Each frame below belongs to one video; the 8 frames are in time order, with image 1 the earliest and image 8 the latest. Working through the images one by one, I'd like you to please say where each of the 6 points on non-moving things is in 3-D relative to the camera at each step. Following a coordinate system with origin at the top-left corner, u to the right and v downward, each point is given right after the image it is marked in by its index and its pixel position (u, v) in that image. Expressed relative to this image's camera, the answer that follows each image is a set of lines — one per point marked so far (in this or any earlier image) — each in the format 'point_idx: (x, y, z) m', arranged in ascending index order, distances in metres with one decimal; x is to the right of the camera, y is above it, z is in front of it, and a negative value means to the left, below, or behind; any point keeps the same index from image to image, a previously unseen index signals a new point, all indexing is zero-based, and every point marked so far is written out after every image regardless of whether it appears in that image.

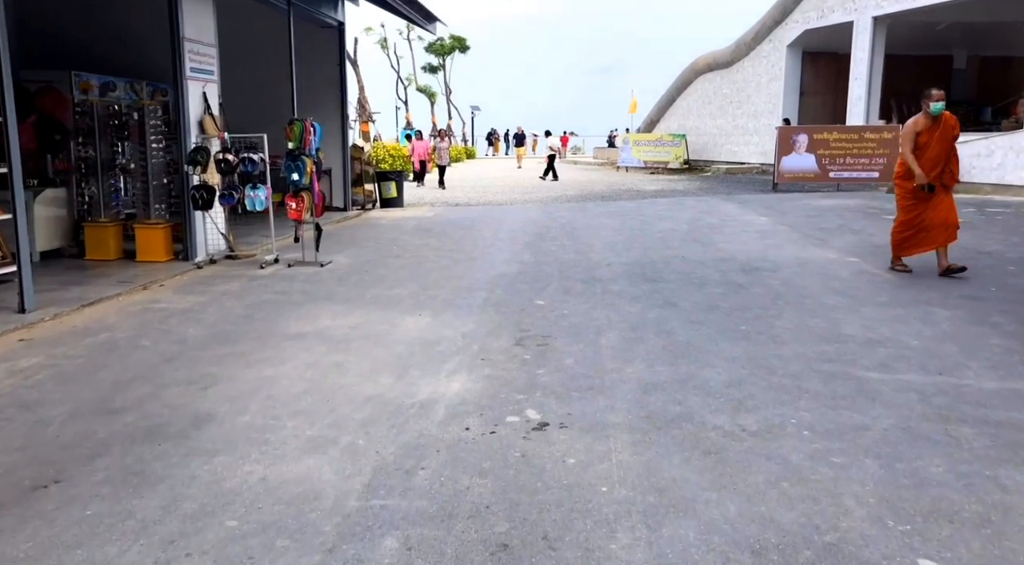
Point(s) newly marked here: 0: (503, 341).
0: (-0.1, -0.4, +5.6) m
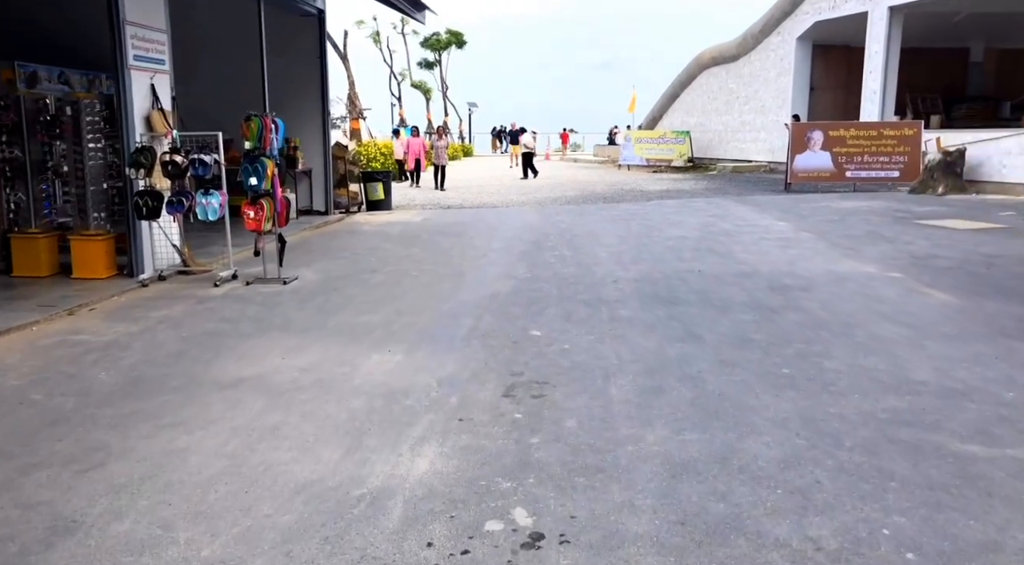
0: (-0.1, -0.6, +4.5) m
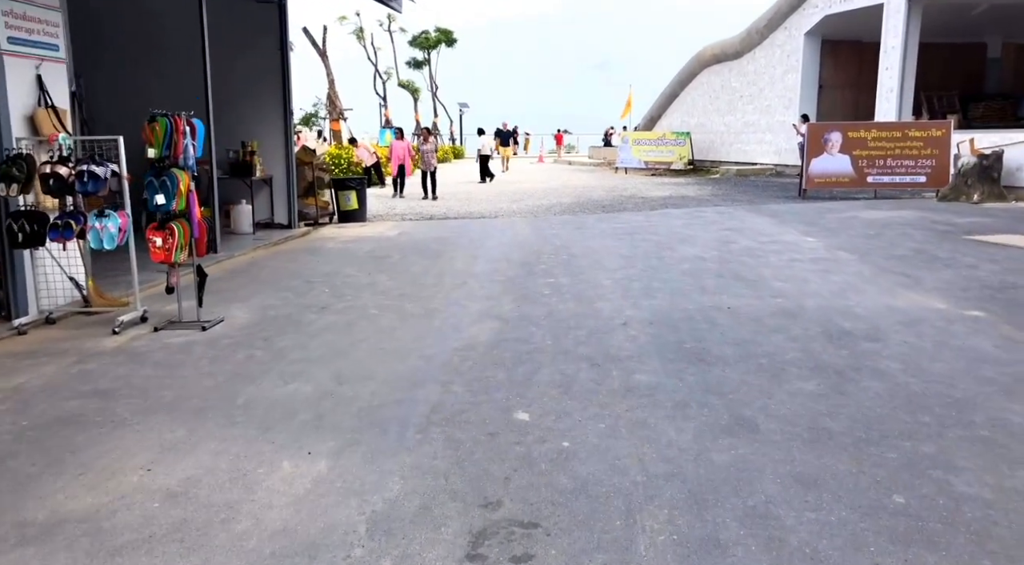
0: (-0.2, -0.9, +2.9) m
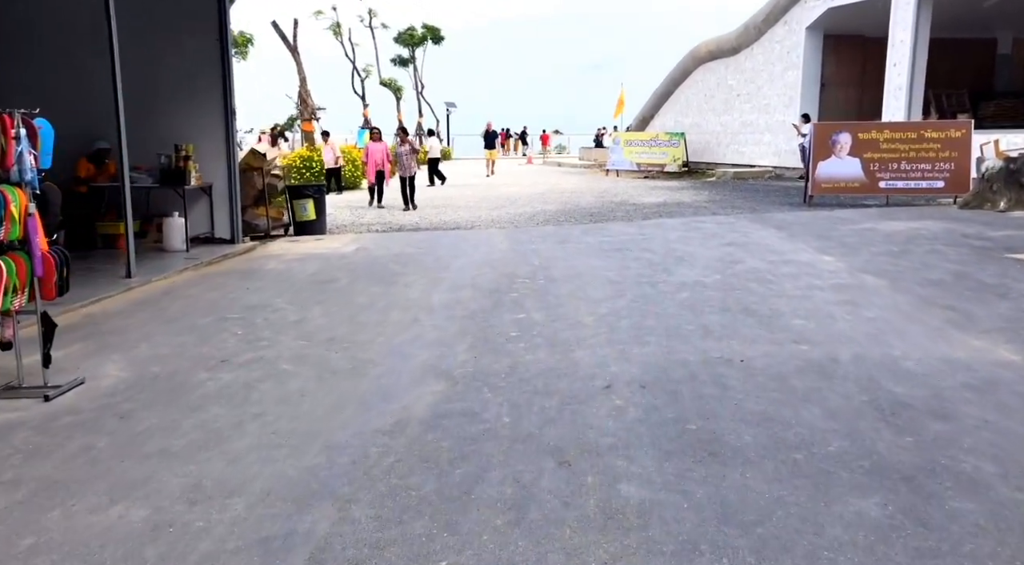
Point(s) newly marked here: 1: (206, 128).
0: (-0.5, -1.2, +1.4) m
1: (-4.1, +2.1, +10.8) m
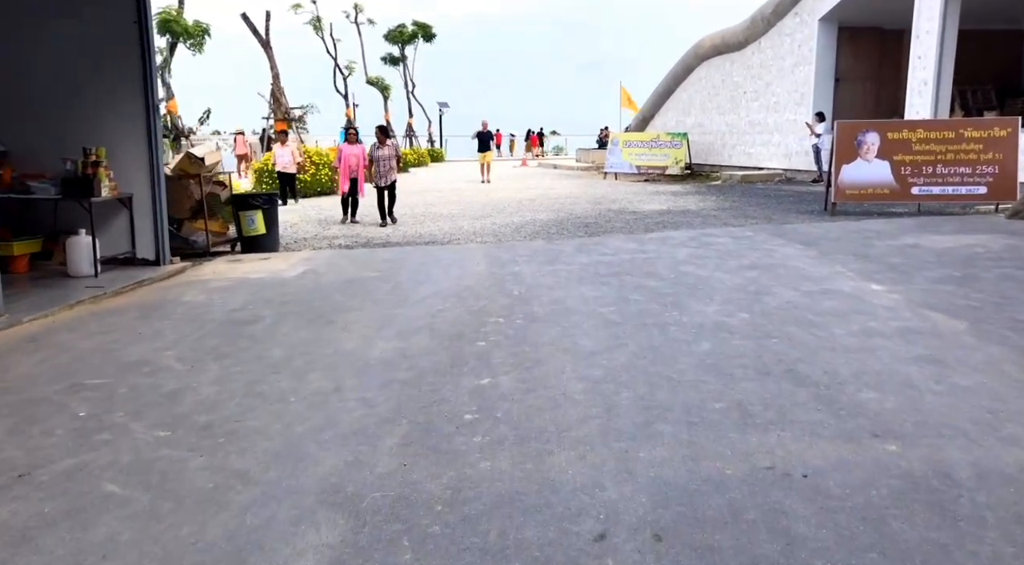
0: (-0.7, -1.5, -0.4) m
1: (-4.4, +1.7, +9.0) m
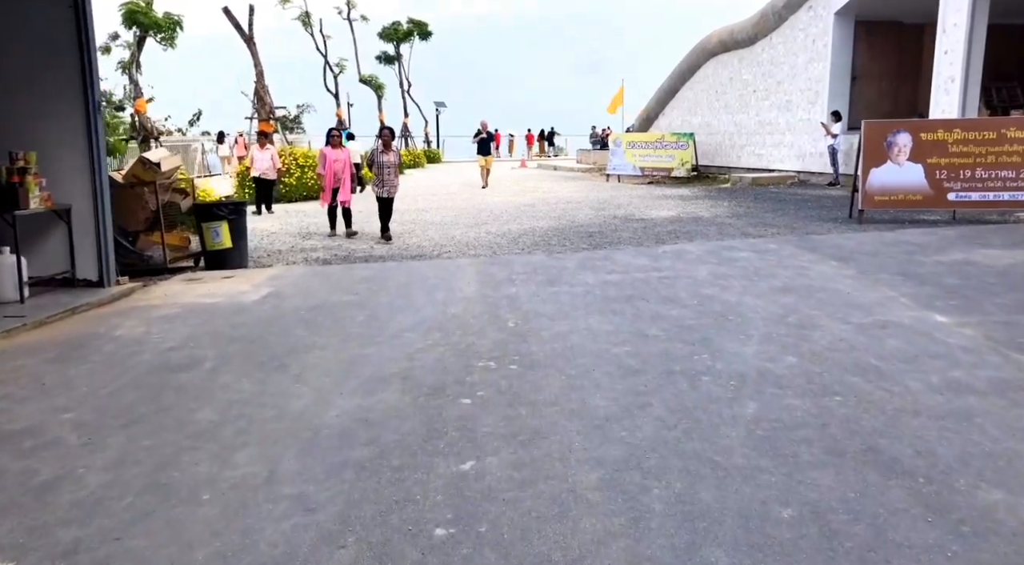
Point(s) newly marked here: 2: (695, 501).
0: (-0.8, -1.8, -1.5) m
1: (-4.4, +1.5, +7.9) m
2: (+0.7, -0.9, +3.2) m
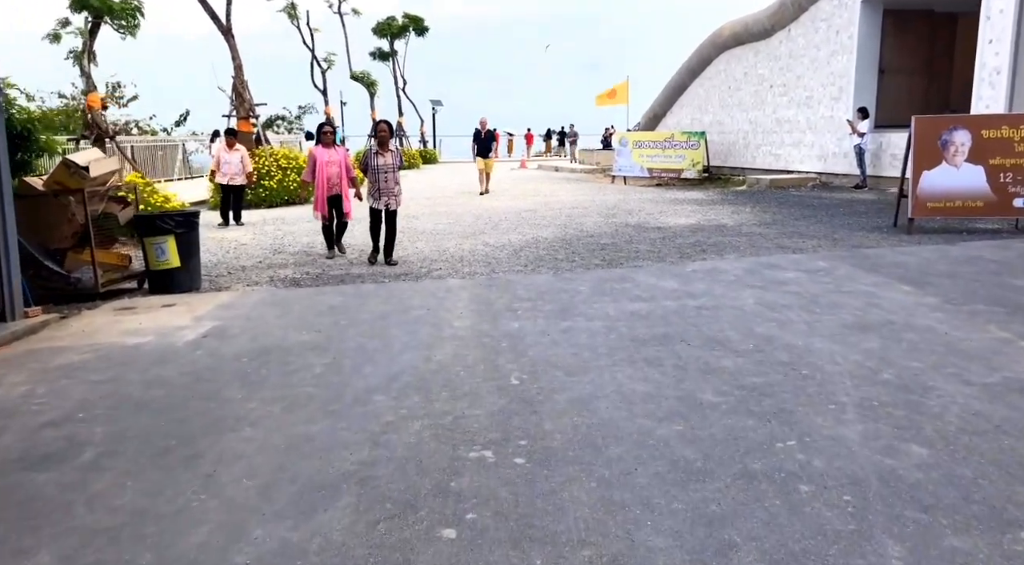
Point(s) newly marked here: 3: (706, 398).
0: (-0.7, -2.0, -3.1) m
1: (-4.4, +1.2, +6.3) m
2: (+0.8, -1.1, +1.6) m
3: (+1.1, -0.6, +4.4) m
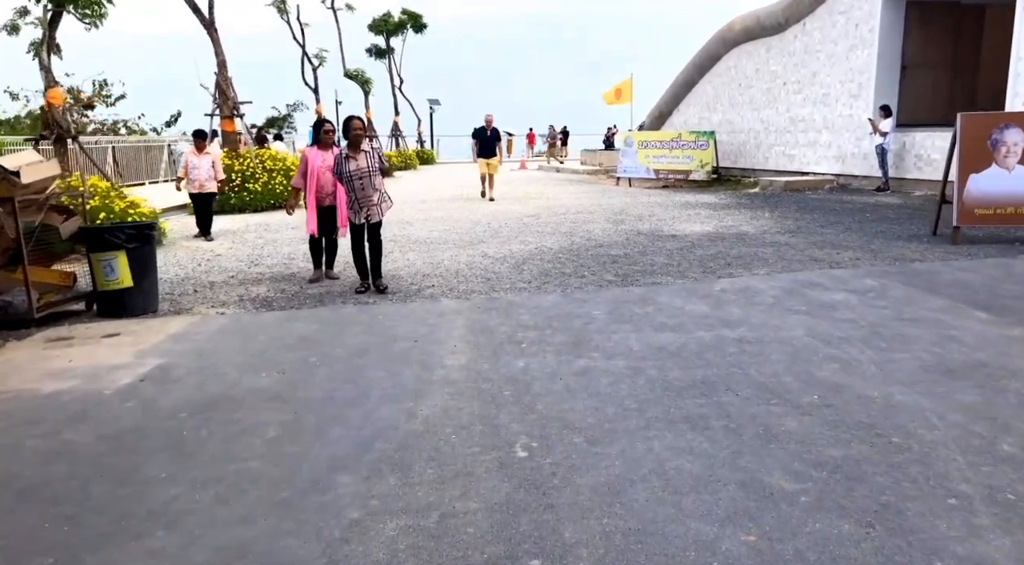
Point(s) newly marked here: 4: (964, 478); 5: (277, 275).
0: (-0.7, -2.2, -4.2) m
1: (-4.4, +1.0, +5.2) m
2: (+0.8, -1.3, +0.5) m
3: (+1.1, -0.8, +3.3) m
4: (+1.9, -0.8, +3.3) m
5: (-2.8, +0.1, +9.3) m
